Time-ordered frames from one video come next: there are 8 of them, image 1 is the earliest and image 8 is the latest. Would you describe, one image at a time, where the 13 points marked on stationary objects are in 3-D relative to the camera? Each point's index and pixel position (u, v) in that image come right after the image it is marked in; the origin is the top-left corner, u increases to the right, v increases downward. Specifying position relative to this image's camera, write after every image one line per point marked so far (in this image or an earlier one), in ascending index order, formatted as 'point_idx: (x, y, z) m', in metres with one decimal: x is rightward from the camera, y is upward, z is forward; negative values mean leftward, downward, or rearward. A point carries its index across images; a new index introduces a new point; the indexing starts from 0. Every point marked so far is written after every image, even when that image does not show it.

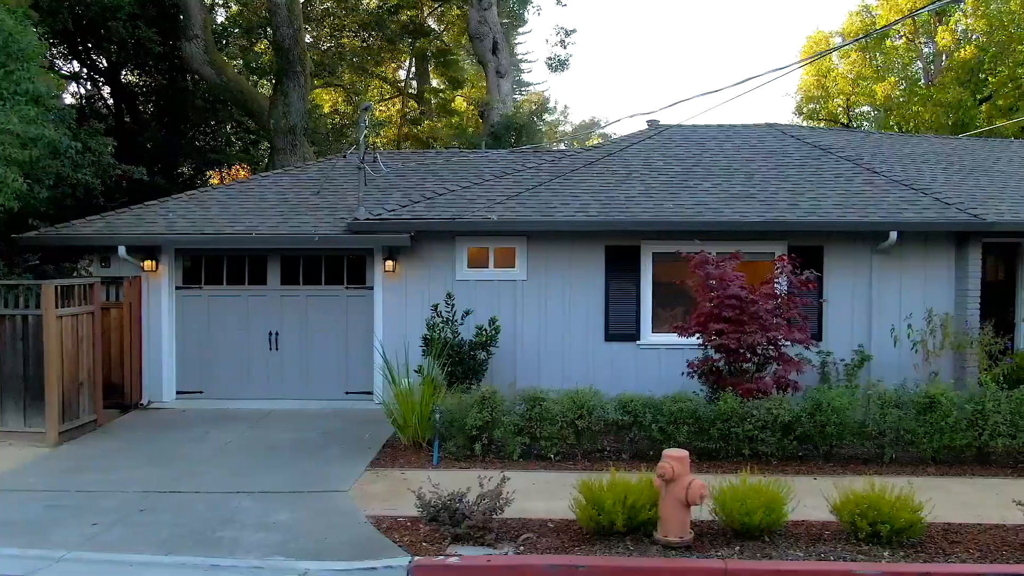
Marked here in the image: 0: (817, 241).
0: (+3.0, +0.5, +10.2) m
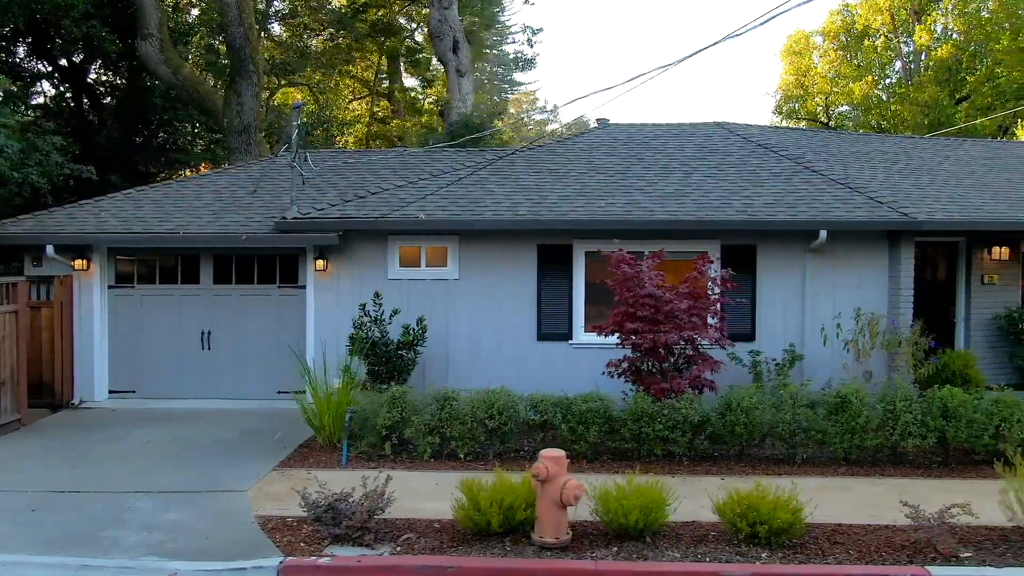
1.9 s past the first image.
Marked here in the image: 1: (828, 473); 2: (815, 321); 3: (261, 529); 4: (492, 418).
0: (+2.3, +0.5, +10.1) m
1: (+2.3, -1.3, +7.6) m
2: (+2.9, -0.3, +10.1) m
3: (-1.5, -1.4, +6.2) m
4: (-0.1, -1.0, +7.8) m
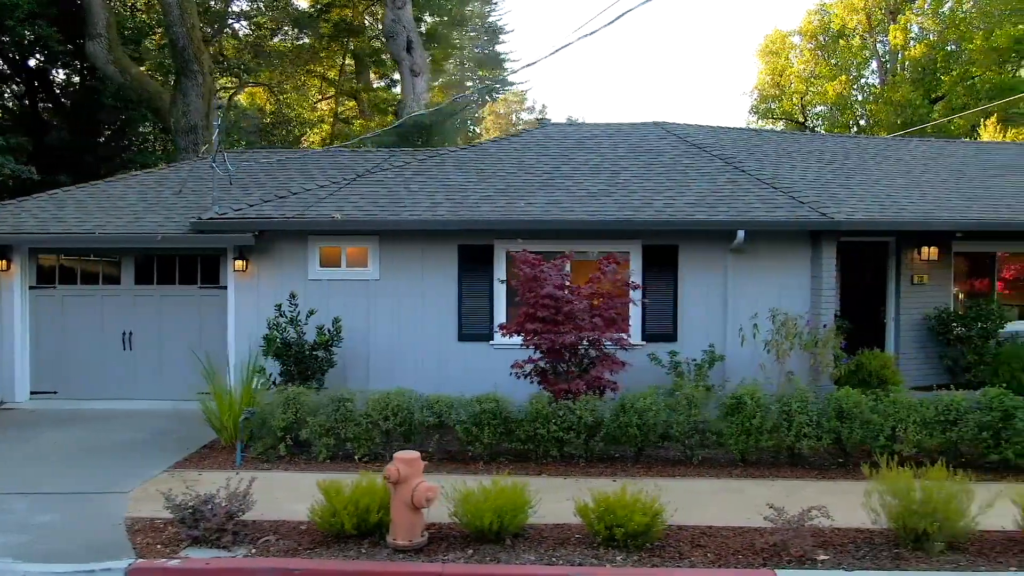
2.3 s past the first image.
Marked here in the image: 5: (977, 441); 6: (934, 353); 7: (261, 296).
0: (+1.5, +0.5, +10.1) m
1: (+1.5, -1.3, +7.5) m
2: (+2.2, -0.3, +10.0) m
3: (-2.3, -1.4, +6.1) m
4: (-0.9, -1.0, +7.7) m
5: (+3.4, -1.1, +7.5) m
6: (+4.5, -0.7, +11.1) m
7: (-2.4, -0.1, +10.1) m
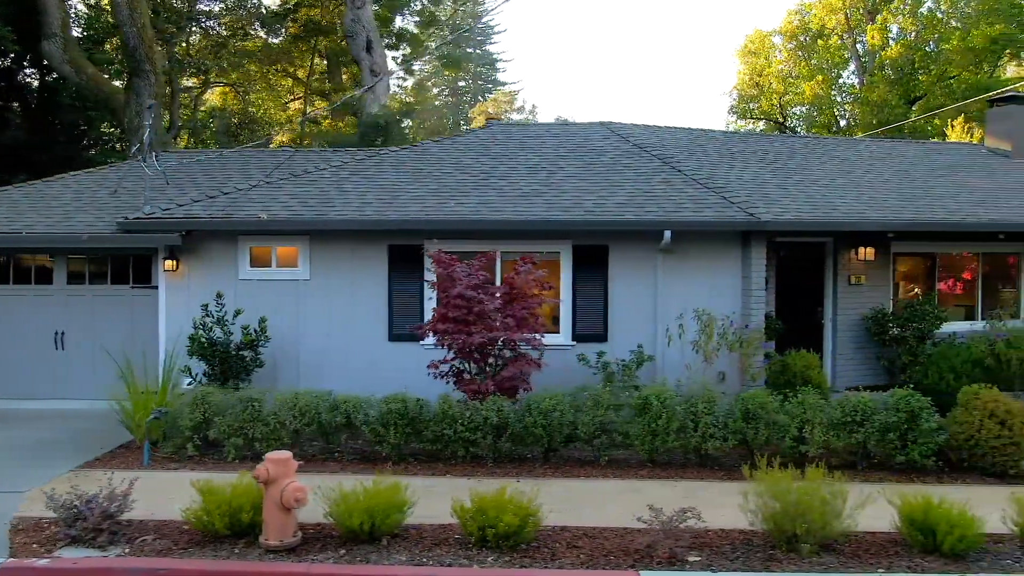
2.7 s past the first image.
0: (+0.9, +0.5, +10.1) m
1: (+0.8, -1.4, +7.5) m
2: (+1.5, -0.3, +10.0) m
3: (-3.0, -1.4, +6.1) m
4: (-1.6, -1.0, +7.7) m
5: (+2.7, -1.1, +7.5) m
6: (+3.8, -0.7, +11.0) m
7: (-3.1, -0.1, +10.1) m
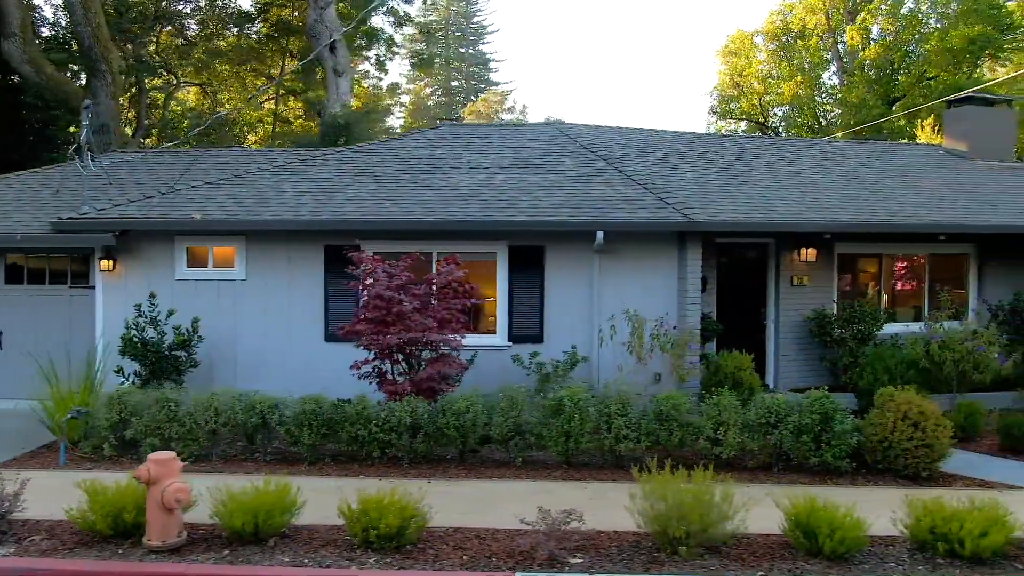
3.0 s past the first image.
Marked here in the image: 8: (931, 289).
0: (+0.2, +0.4, +10.1) m
1: (+0.2, -1.4, +7.5) m
2: (+0.9, -0.3, +10.0) m
3: (-3.6, -1.4, +6.1) m
4: (-2.2, -1.0, +7.7) m
5: (+2.0, -1.1, +7.5) m
6: (+3.2, -0.7, +11.0) m
7: (-3.7, -0.1, +10.1) m
8: (+4.6, 0.0, +11.5) m
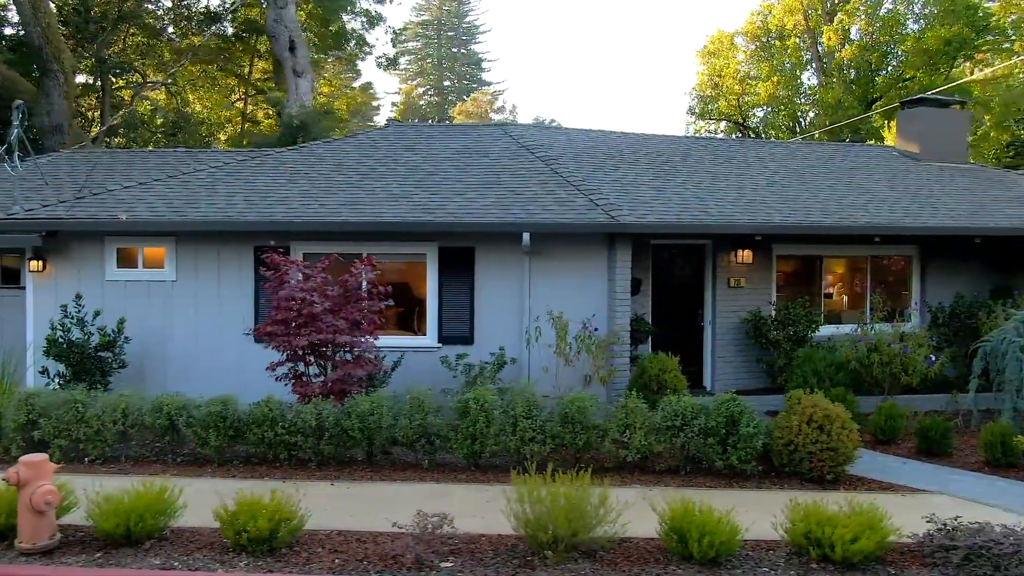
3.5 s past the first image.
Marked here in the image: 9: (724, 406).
0: (-0.4, +0.4, +10.0) m
1: (-0.5, -1.4, +7.5) m
2: (+0.2, -0.4, +10.0) m
3: (-4.3, -1.4, +6.1) m
4: (-2.9, -1.0, +7.7) m
5: (+1.4, -1.1, +7.5) m
6: (+2.5, -0.7, +11.0) m
7: (-4.4, -0.1, +10.1) m
8: (+4.0, 0.0, +11.5) m
9: (+1.5, -0.9, +7.5) m
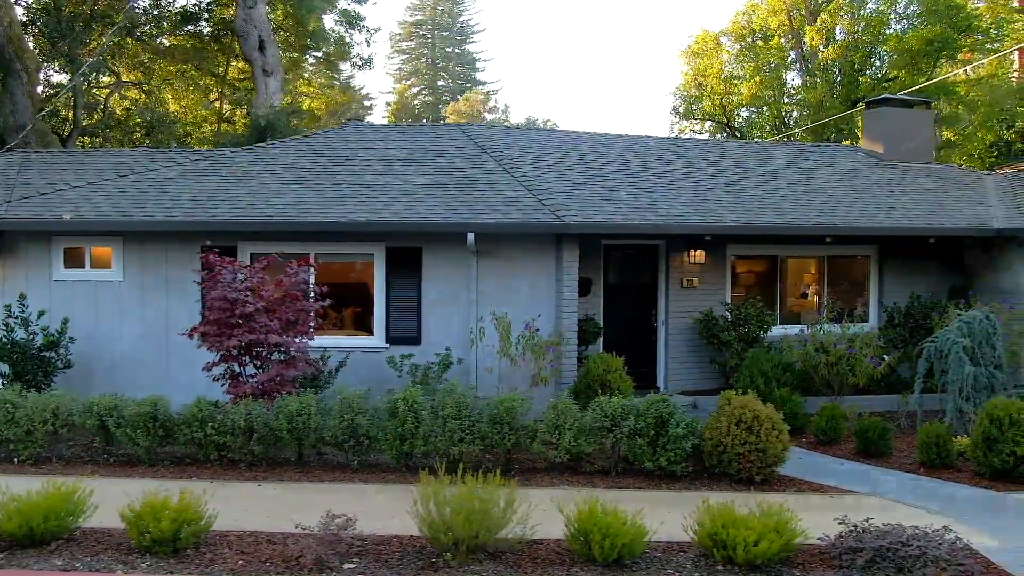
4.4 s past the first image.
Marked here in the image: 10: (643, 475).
0: (-0.9, +0.4, +10.0) m
1: (-1.0, -1.4, +7.5) m
2: (-0.3, -0.4, +10.0) m
3: (-4.8, -1.4, +6.1) m
4: (-3.4, -1.0, +7.7) m
5: (+0.9, -1.1, +7.4) m
6: (+2.0, -0.7, +11.0) m
7: (-4.9, -0.1, +10.1) m
8: (+3.5, 0.0, +11.4) m
9: (+1.0, -0.9, +7.5) m
10: (+0.9, -1.4, +7.5) m
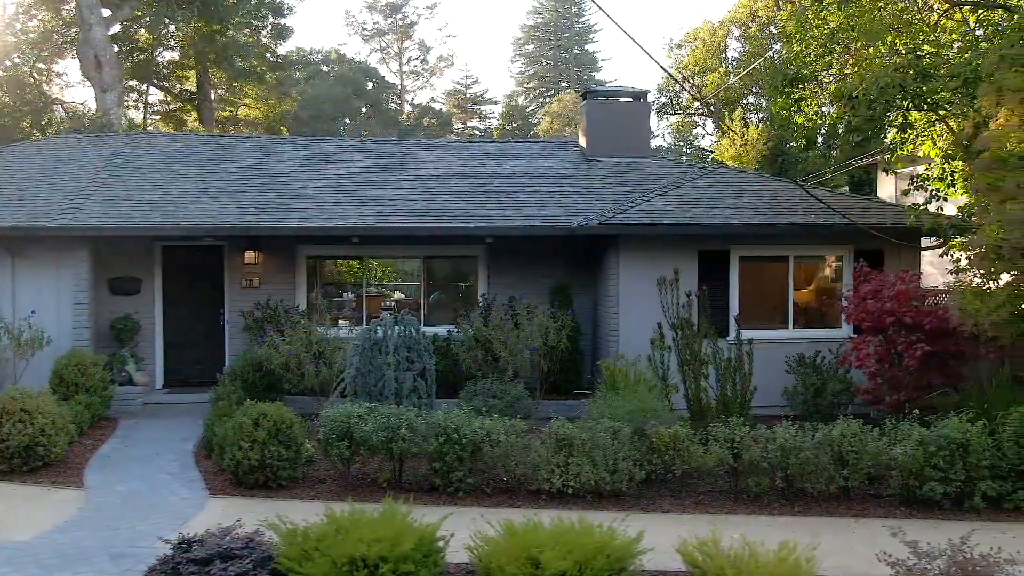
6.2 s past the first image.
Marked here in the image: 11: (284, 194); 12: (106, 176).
0: (-1.4, +0.4, +10.0) m
1: (-1.4, -1.4, +7.5) m
2: (-0.7, -0.4, +10.0) m
3: (-5.2, -1.4, +6.1) m
4: (-3.9, -1.0, +7.7) m
5: (+0.4, -1.2, +7.5) m
6: (+1.6, -0.7, +11.0) m
7: (-5.3, -0.1, +10.1) m
8: (+3.0, 0.0, +11.5) m
9: (+0.6, -0.9, +7.5) m
10: (+0.5, -1.4, +7.6) m
11: (-2.3, +1.0, +10.5) m
12: (-4.3, +1.2, +10.9) m
